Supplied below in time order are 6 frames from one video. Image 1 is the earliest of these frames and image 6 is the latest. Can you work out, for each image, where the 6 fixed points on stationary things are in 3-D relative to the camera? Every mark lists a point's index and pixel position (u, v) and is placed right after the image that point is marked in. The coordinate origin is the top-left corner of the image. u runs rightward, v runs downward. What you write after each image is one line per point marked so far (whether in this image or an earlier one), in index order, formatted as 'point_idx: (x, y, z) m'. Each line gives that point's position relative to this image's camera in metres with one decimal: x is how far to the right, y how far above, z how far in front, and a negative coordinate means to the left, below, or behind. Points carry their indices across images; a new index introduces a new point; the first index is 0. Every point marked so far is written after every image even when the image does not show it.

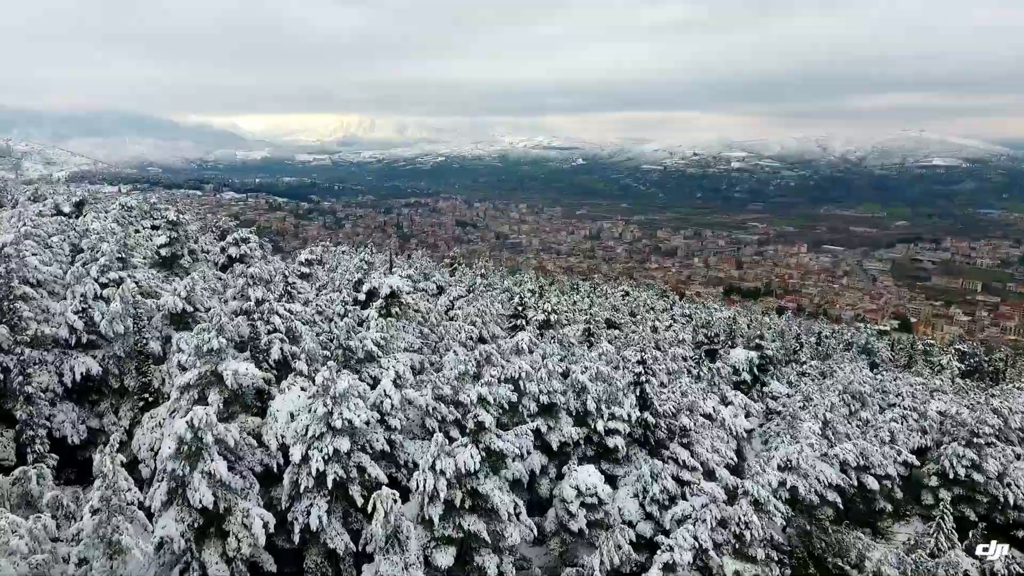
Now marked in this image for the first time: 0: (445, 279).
0: (-1.9, +0.2, +17.8) m
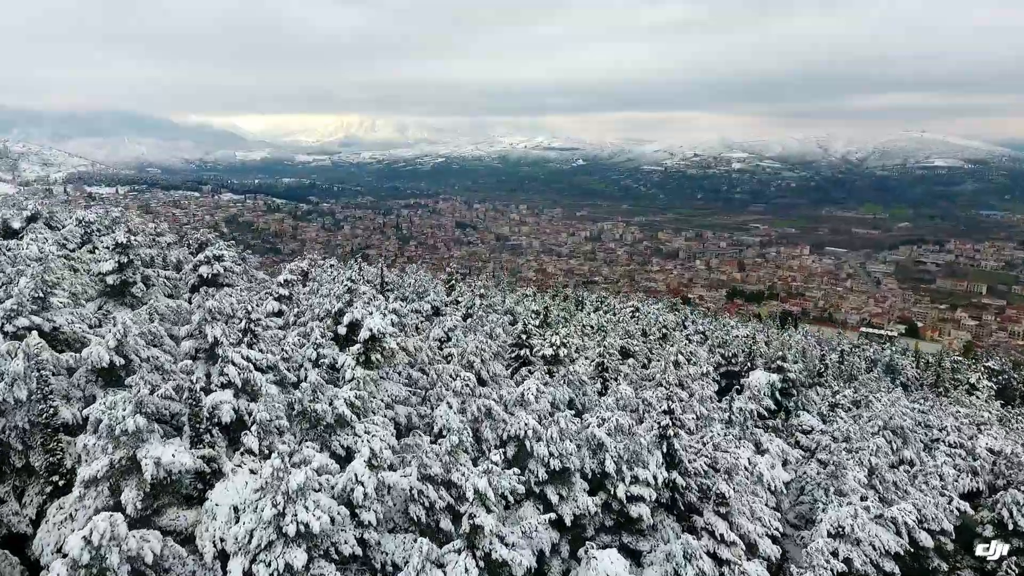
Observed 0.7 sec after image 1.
0: (-1.8, -0.3, +16.3) m
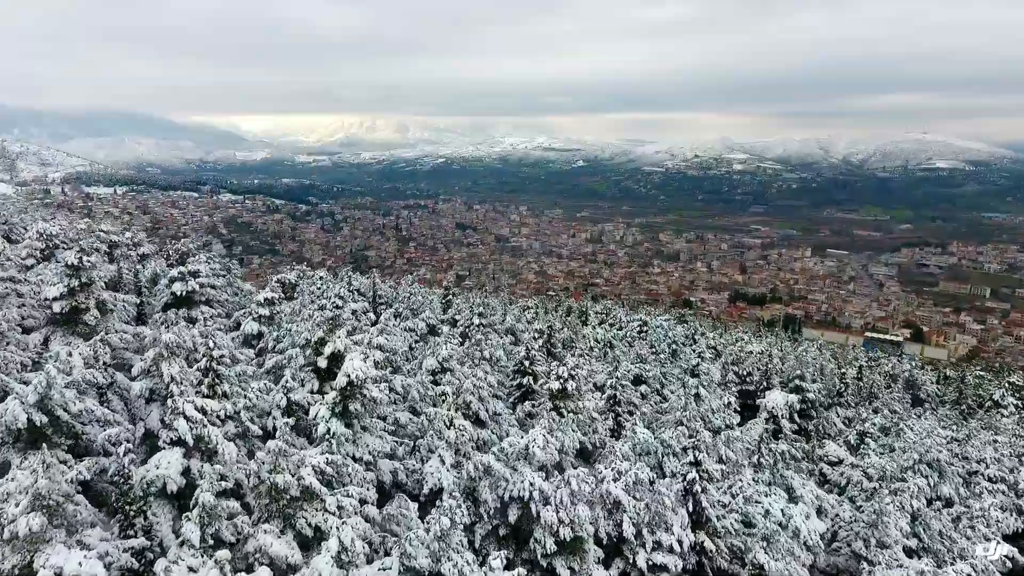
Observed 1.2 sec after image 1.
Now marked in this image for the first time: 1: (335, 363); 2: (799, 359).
0: (-1.8, -0.7, +15.1) m
1: (-2.5, -1.1, +9.2) m
2: (+9.0, -2.2, +20.0) m
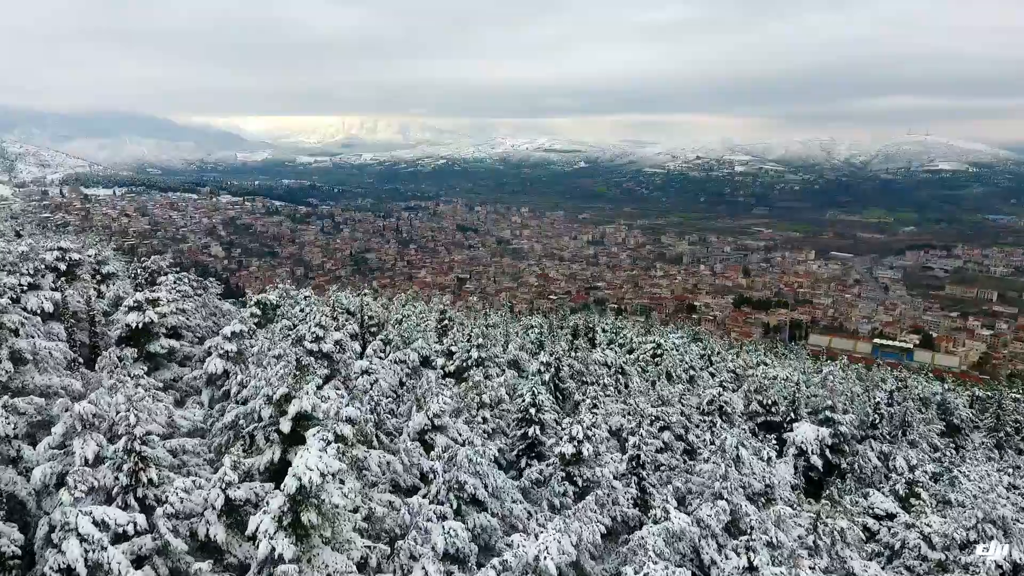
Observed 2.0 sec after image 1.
0: (-1.7, -1.2, +13.6) m
1: (-2.5, -1.6, +7.6) m
2: (+9.0, -2.8, +18.4) m
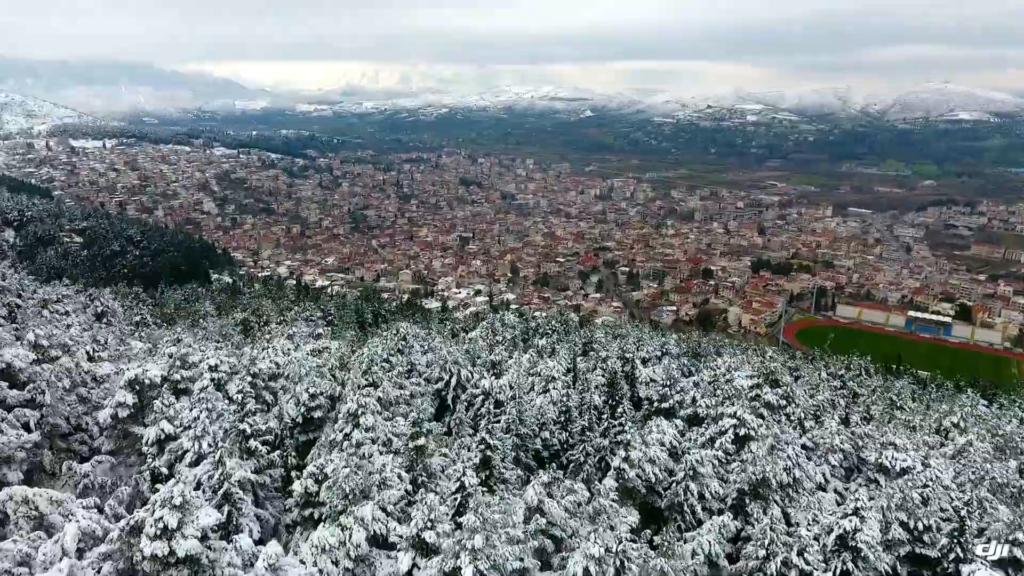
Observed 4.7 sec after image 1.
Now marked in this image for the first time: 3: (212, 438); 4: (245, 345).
0: (-1.5, -2.5, +7.9) m
1: (-2.3, -3.4, +2.0) m
2: (+9.3, -3.7, +12.8) m
3: (-3.8, -1.8, +8.0) m
4: (-6.7, -1.4, +16.0) m
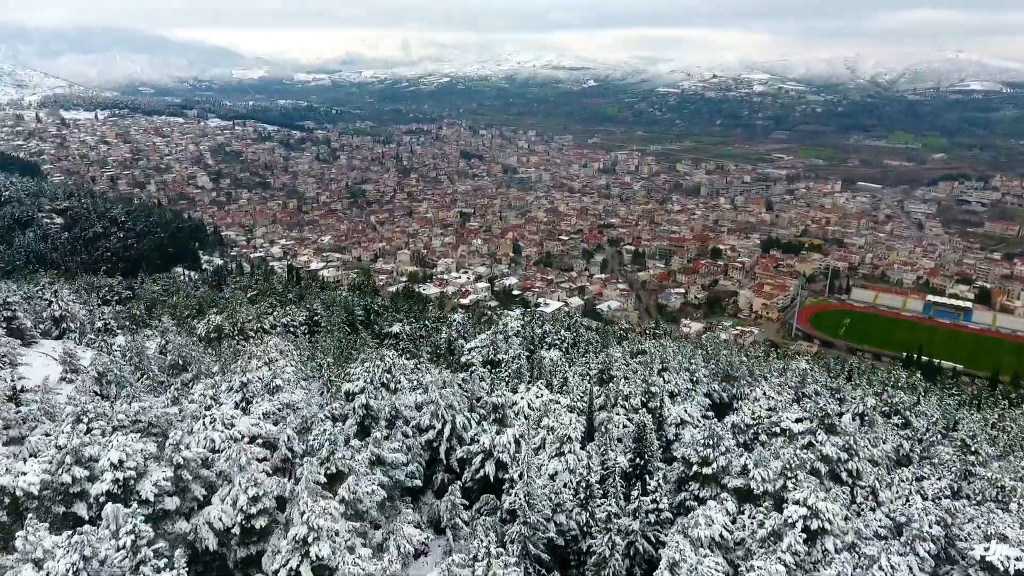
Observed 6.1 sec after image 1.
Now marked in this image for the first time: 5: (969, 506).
0: (-1.4, -3.5, +5.2) m
1: (-2.2, -4.6, -0.7) m
2: (+9.4, -4.5, +10.1) m
3: (-3.7, -2.8, +5.3) m
4: (-6.6, -2.1, +13.3) m
5: (+8.3, -3.8, +11.7) m
